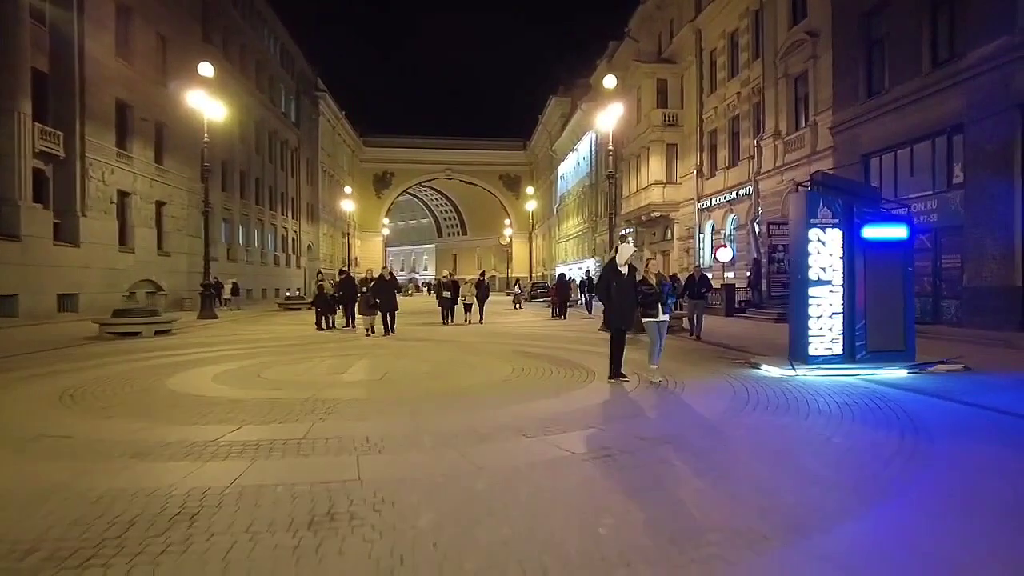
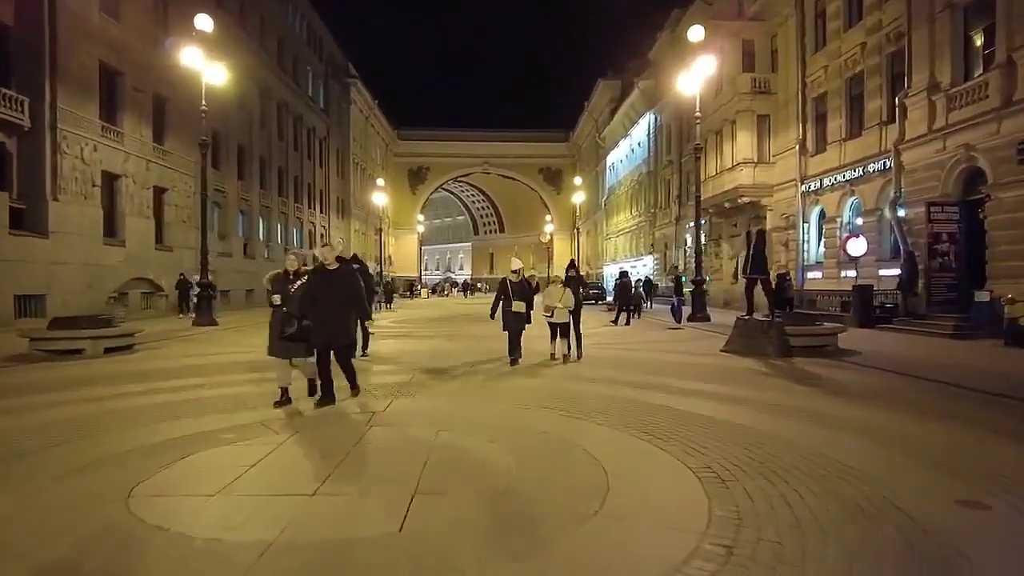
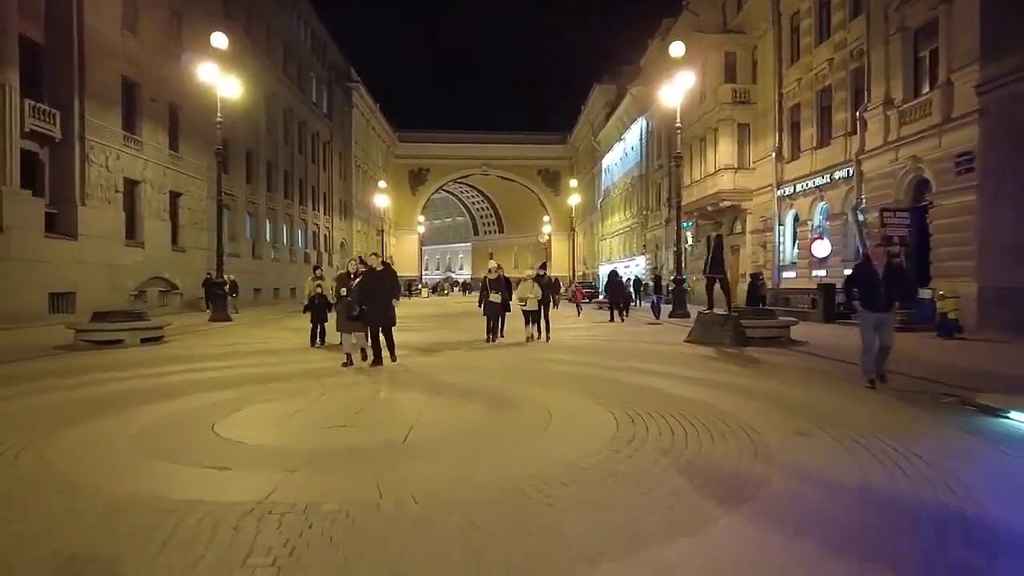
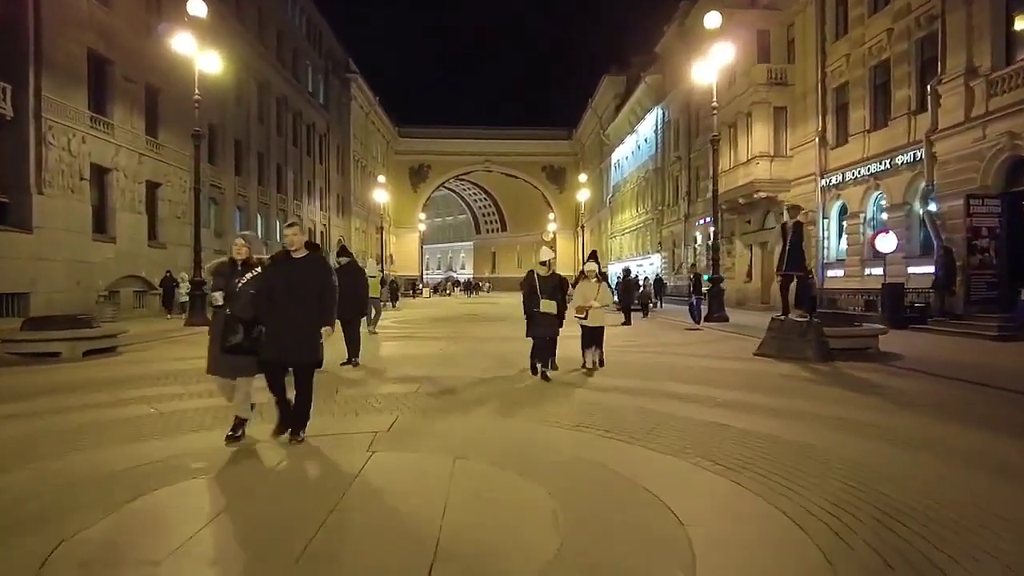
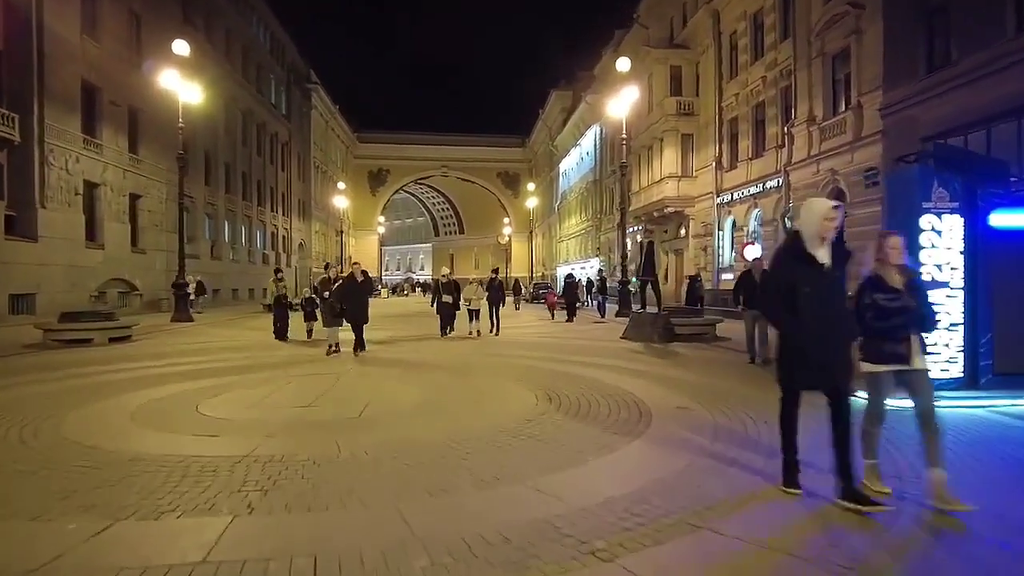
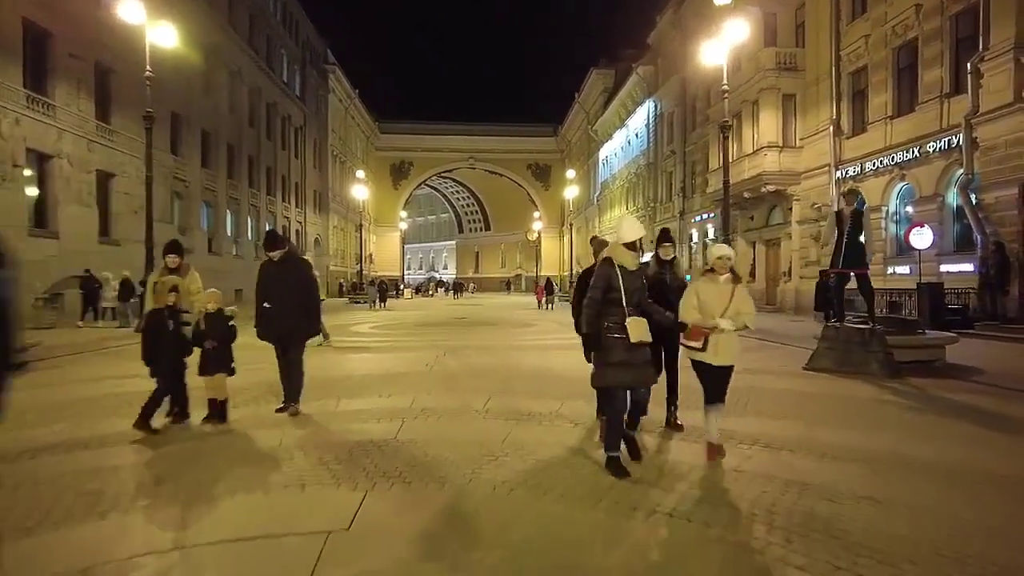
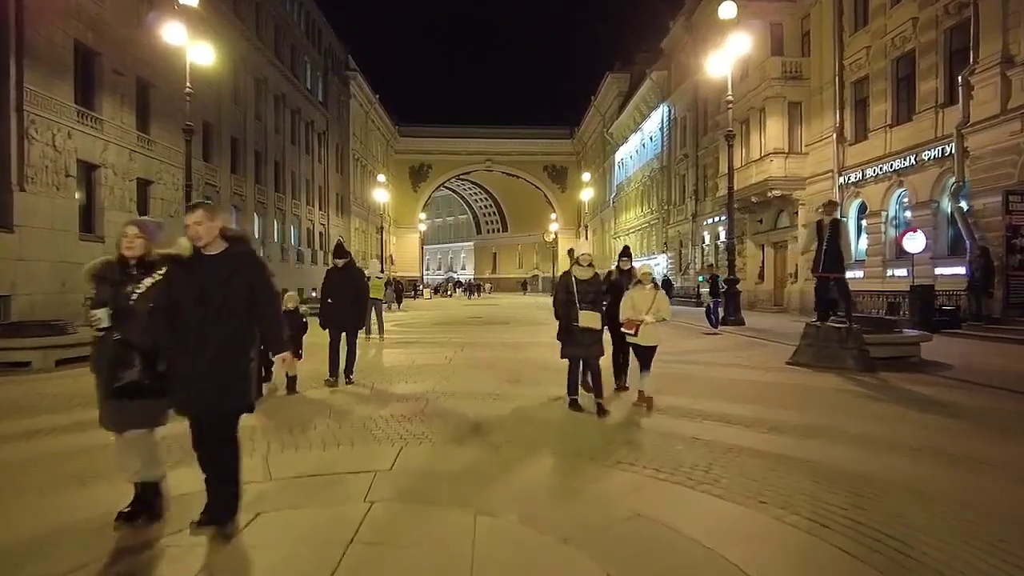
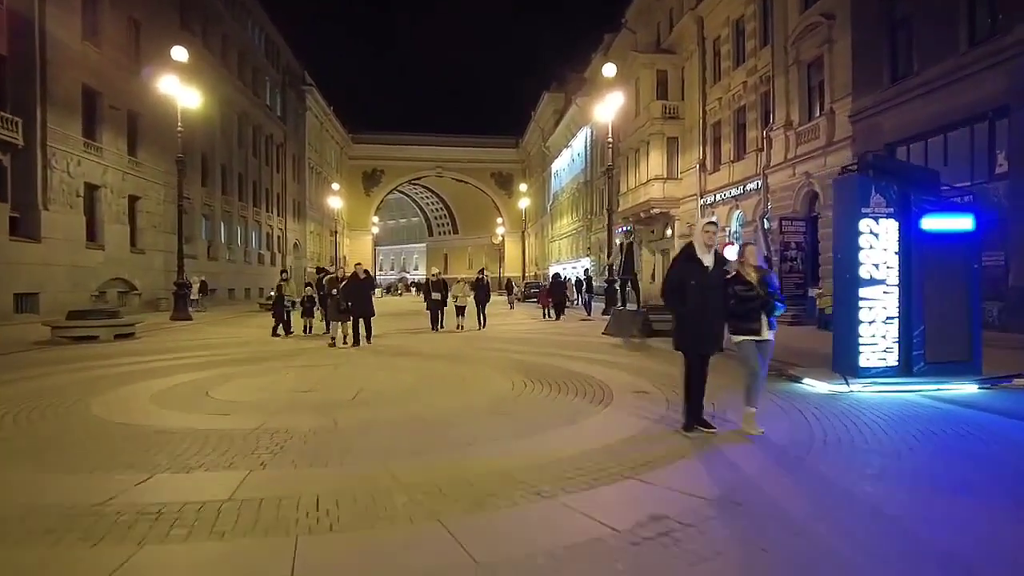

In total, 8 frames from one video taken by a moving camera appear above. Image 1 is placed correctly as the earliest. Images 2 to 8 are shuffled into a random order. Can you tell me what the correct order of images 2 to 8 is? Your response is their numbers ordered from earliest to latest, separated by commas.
8, 5, 3, 2, 4, 7, 6
